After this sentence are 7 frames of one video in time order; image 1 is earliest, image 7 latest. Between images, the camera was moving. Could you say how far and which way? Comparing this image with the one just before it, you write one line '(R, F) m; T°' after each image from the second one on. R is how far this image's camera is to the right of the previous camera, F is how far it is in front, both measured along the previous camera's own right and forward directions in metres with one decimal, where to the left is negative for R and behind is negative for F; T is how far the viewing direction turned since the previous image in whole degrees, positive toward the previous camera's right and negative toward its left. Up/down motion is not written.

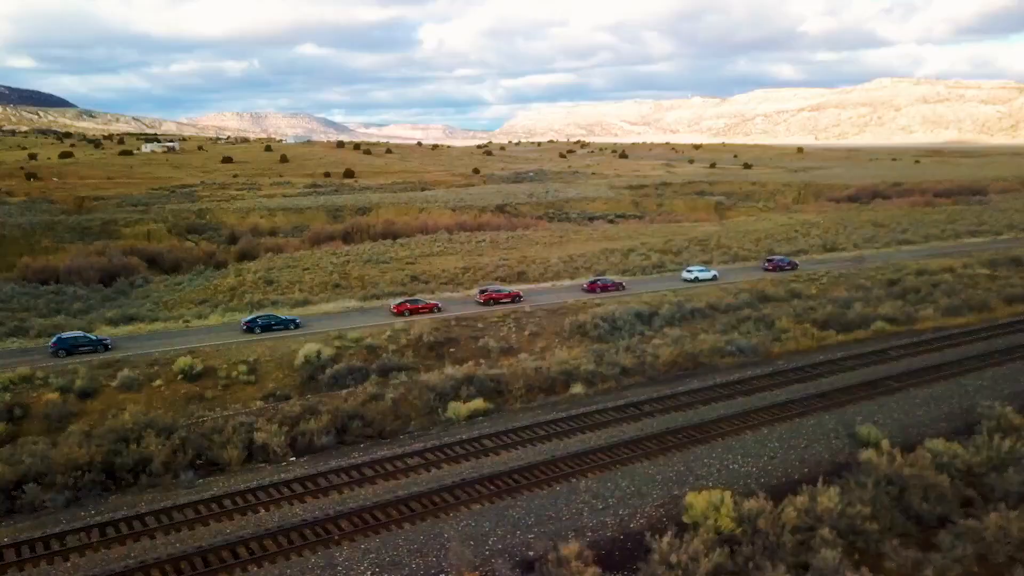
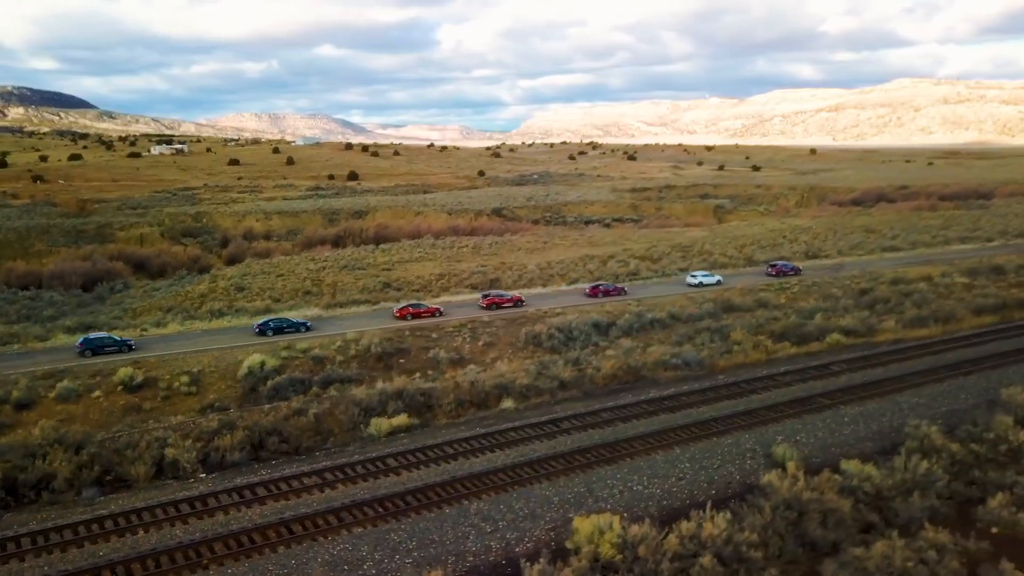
(+1.8, +0.2) m; -1°
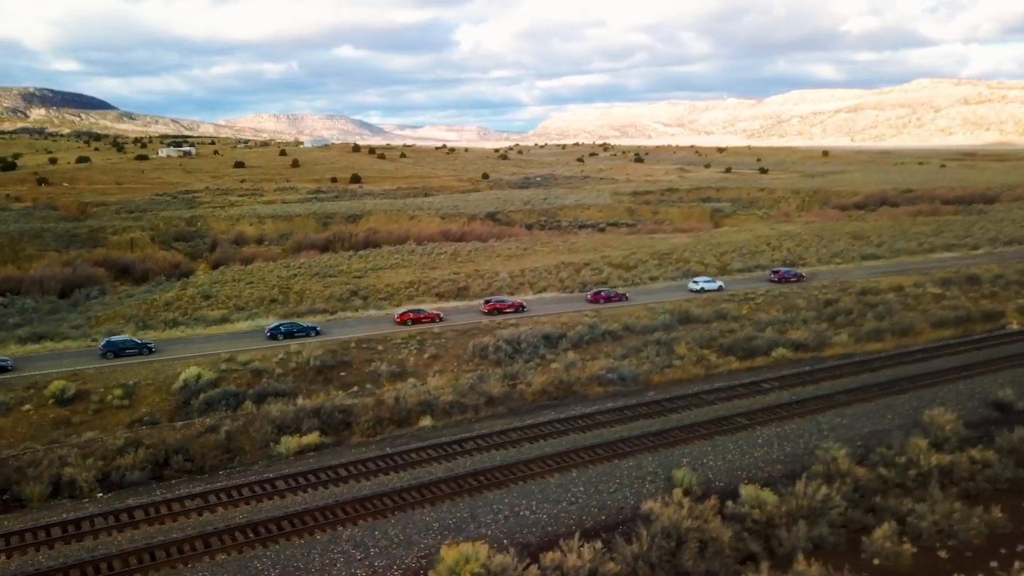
(+2.0, +0.2) m; -1°
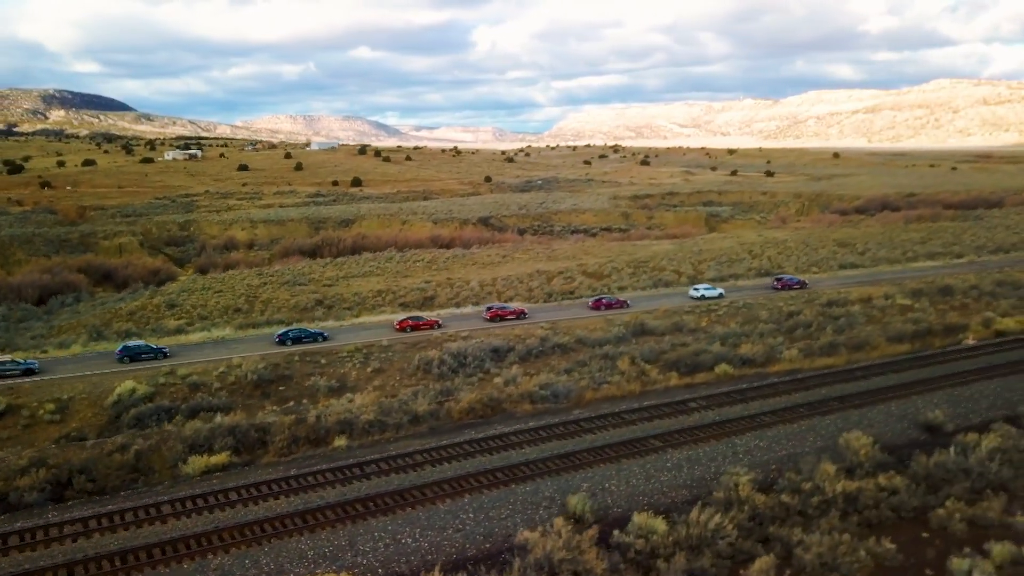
(+2.0, +0.2) m; -1°
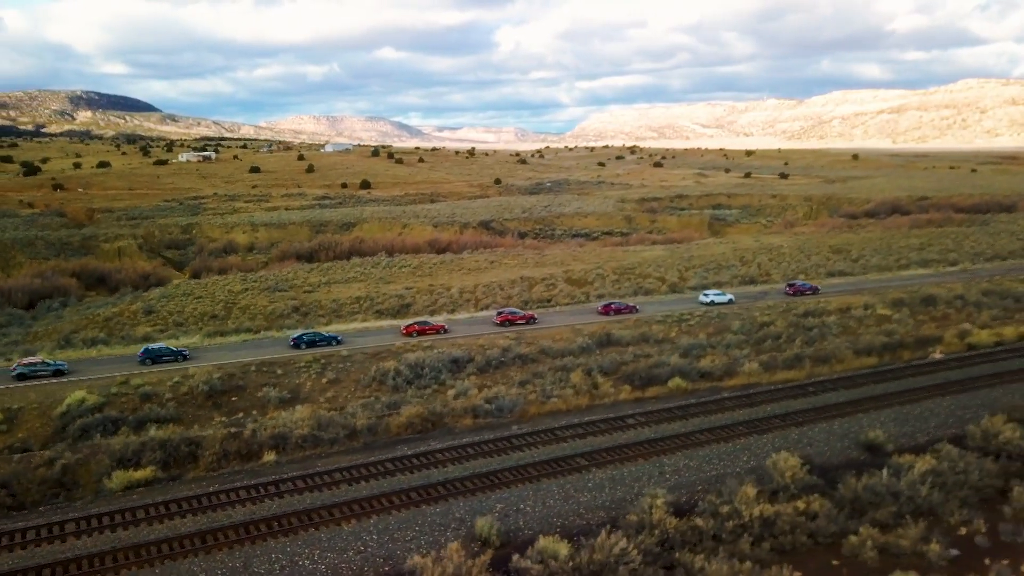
(+1.8, +0.2) m; -1°
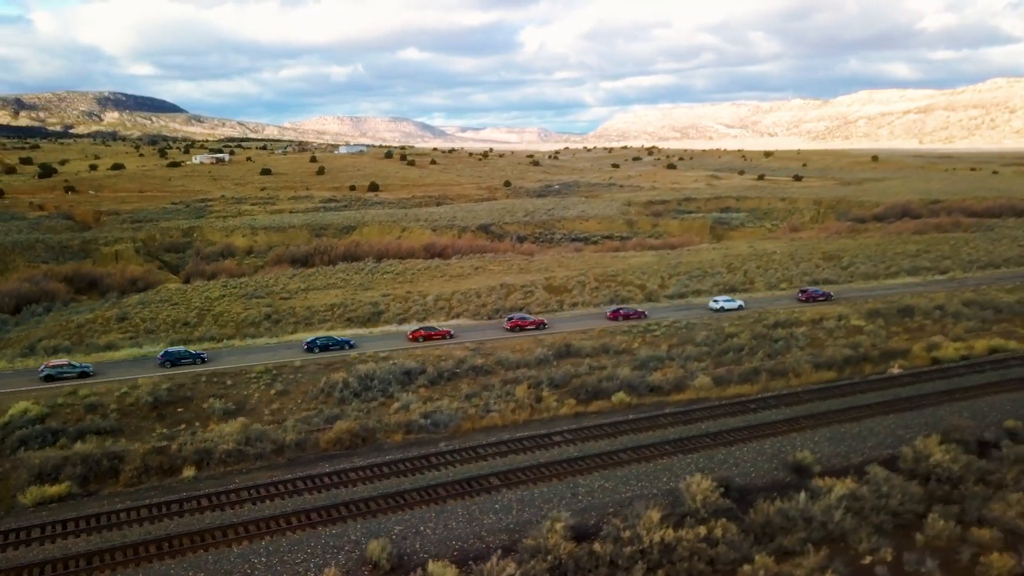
(+2.0, +0.2) m; -2°
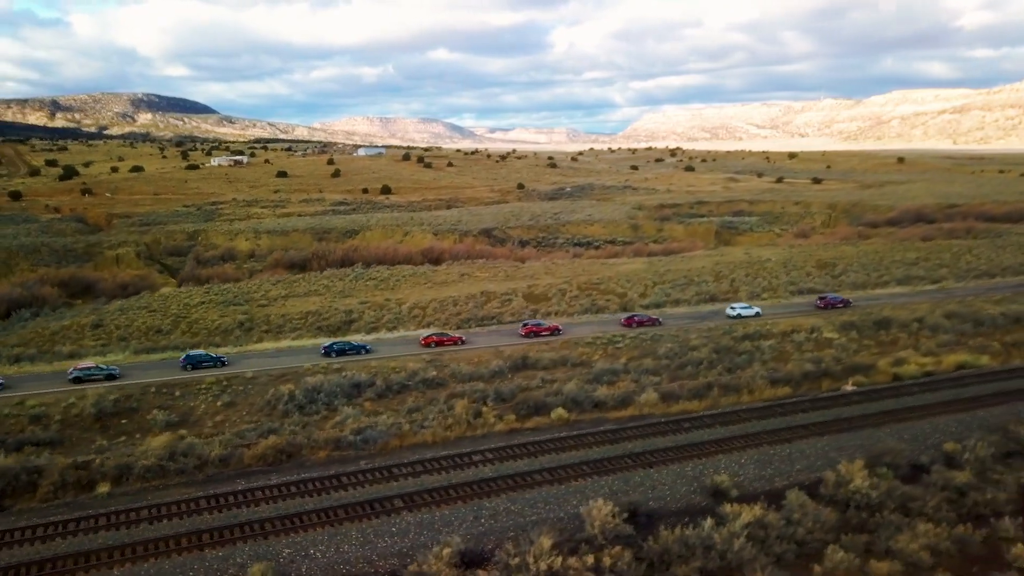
(+2.2, +0.2) m; -2°
